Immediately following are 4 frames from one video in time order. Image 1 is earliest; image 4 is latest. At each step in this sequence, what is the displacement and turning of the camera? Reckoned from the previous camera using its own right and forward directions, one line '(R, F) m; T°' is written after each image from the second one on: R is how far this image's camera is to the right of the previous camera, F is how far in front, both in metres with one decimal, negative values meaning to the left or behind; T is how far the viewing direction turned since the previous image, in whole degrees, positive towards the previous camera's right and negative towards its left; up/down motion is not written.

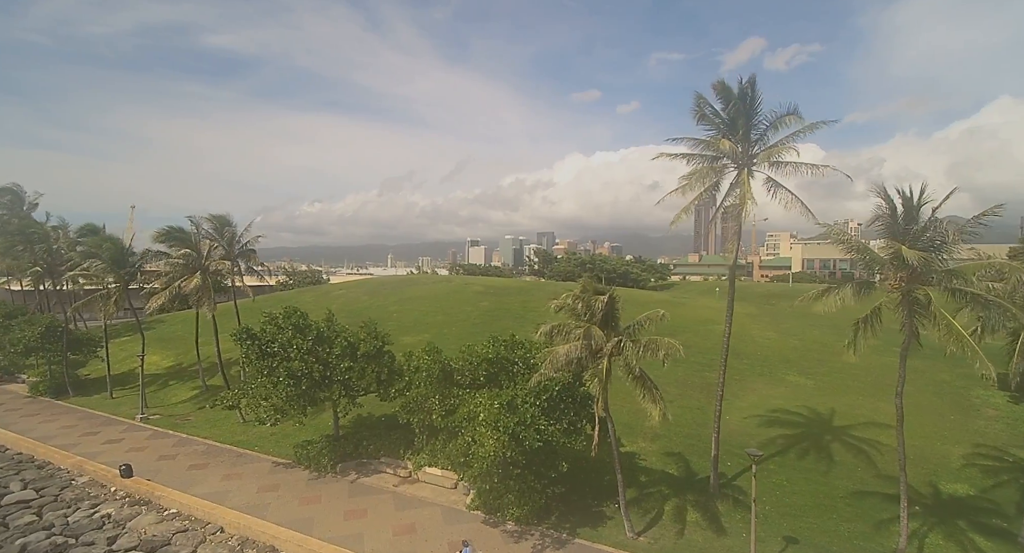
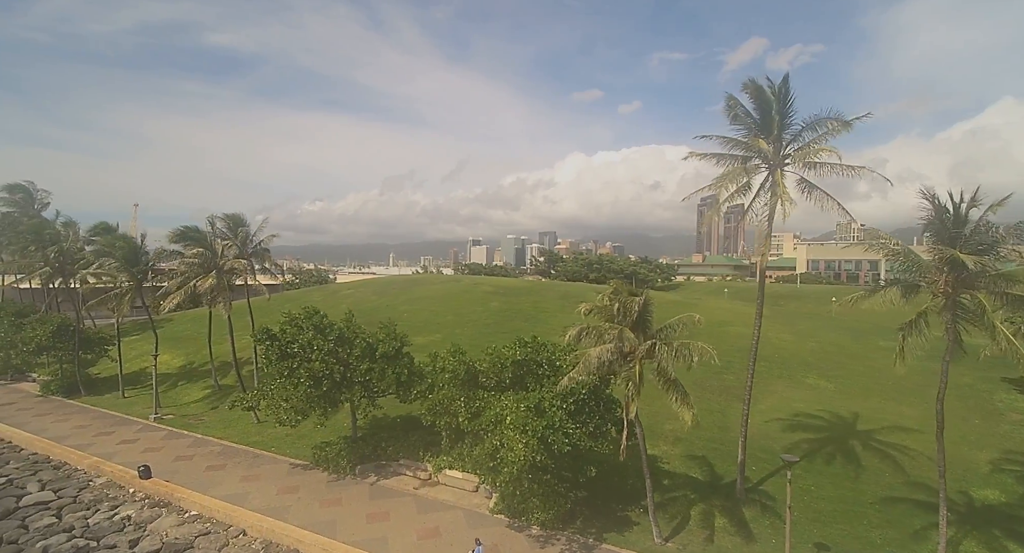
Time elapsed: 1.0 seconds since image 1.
(-0.9, +0.2) m; 0°
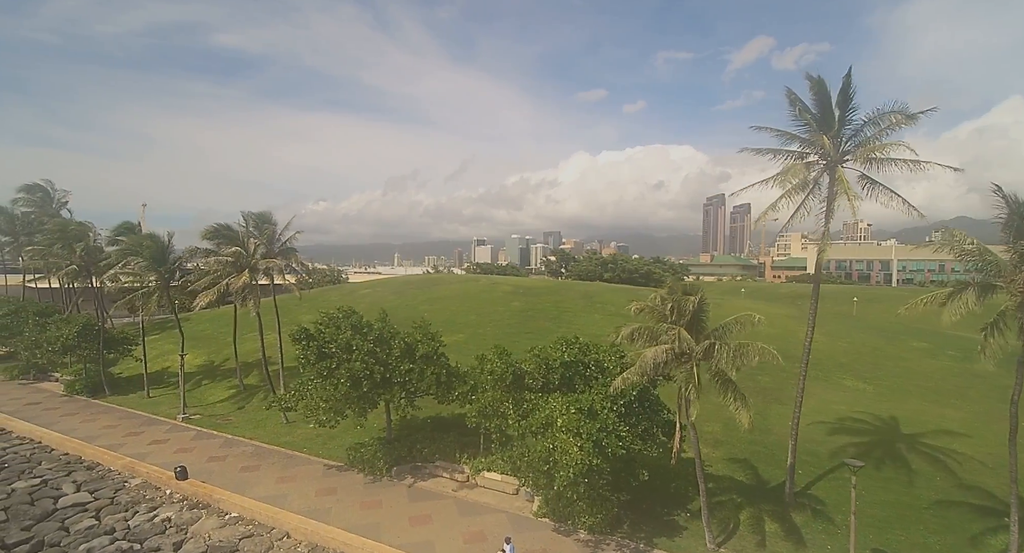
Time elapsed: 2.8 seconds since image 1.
(-1.4, +0.3) m; -1°
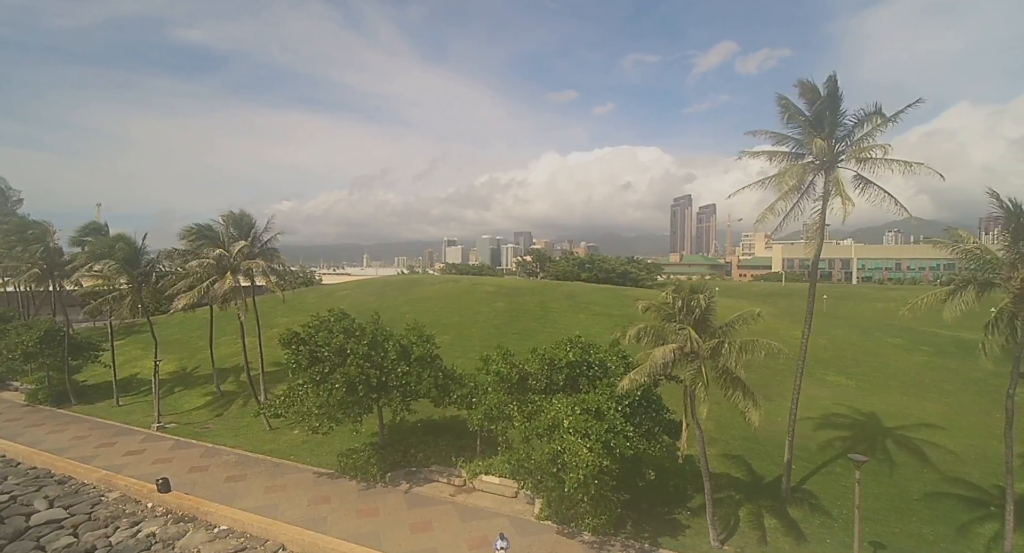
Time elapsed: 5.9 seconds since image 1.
(-1.0, +0.3) m; +3°
